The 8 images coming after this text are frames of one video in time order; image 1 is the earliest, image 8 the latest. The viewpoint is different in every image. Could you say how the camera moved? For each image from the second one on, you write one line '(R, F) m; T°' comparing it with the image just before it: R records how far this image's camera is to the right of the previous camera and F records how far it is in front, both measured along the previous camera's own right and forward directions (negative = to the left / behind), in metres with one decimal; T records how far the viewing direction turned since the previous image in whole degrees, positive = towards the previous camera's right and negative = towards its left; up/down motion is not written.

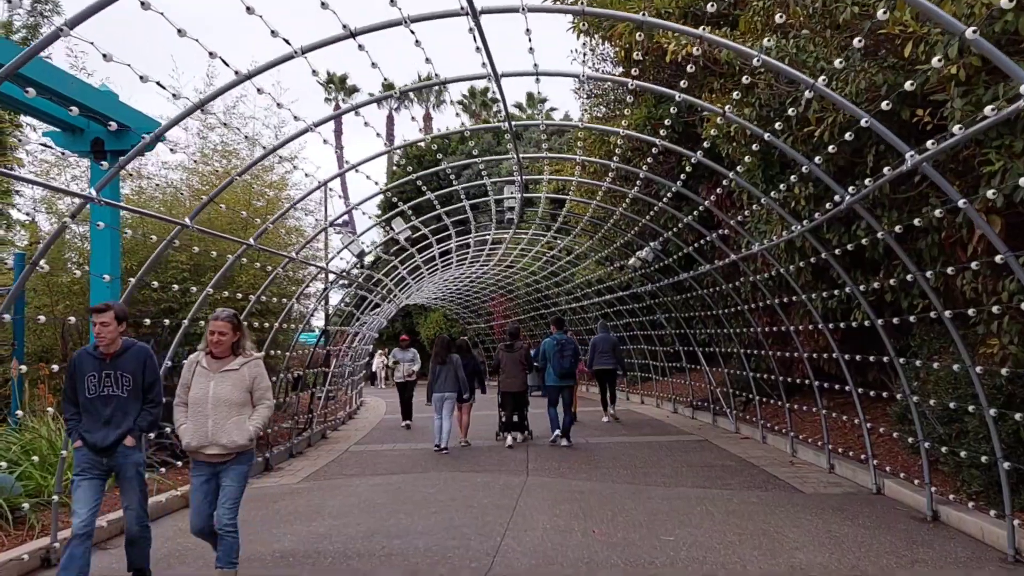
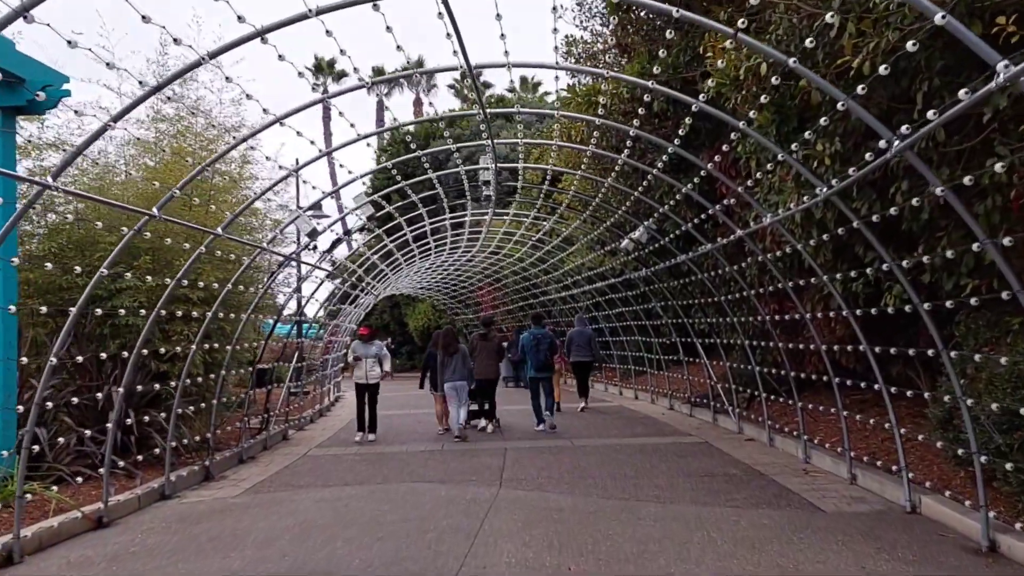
(+0.3, +1.4) m; 0°
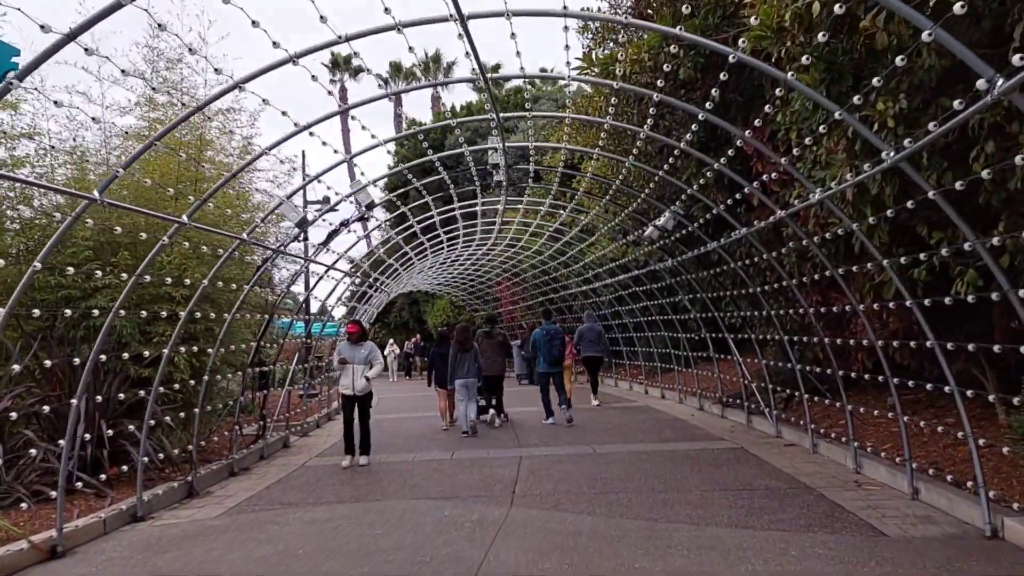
(+0.1, +1.0) m; -2°
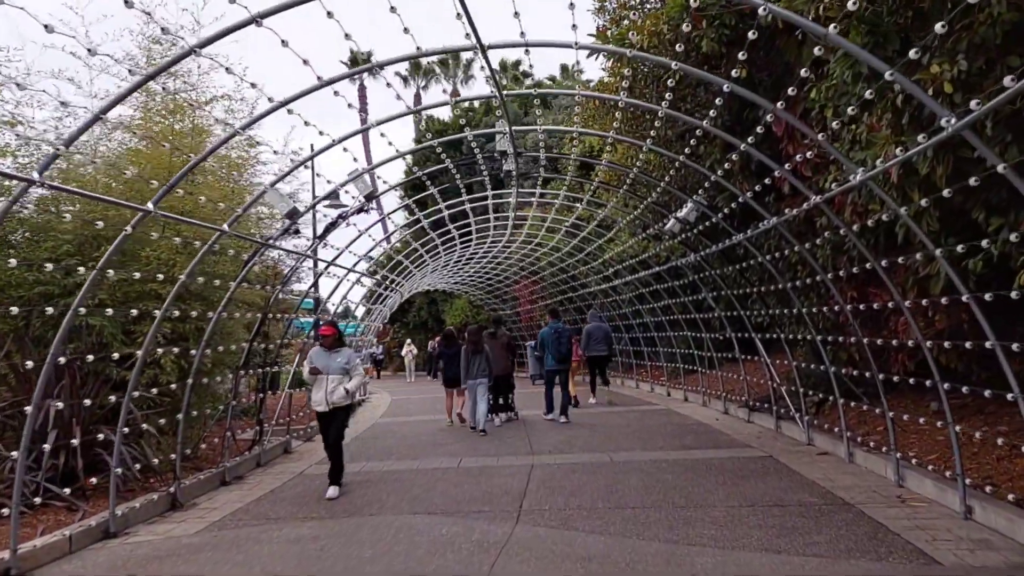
(+0.1, +0.7) m; -1°
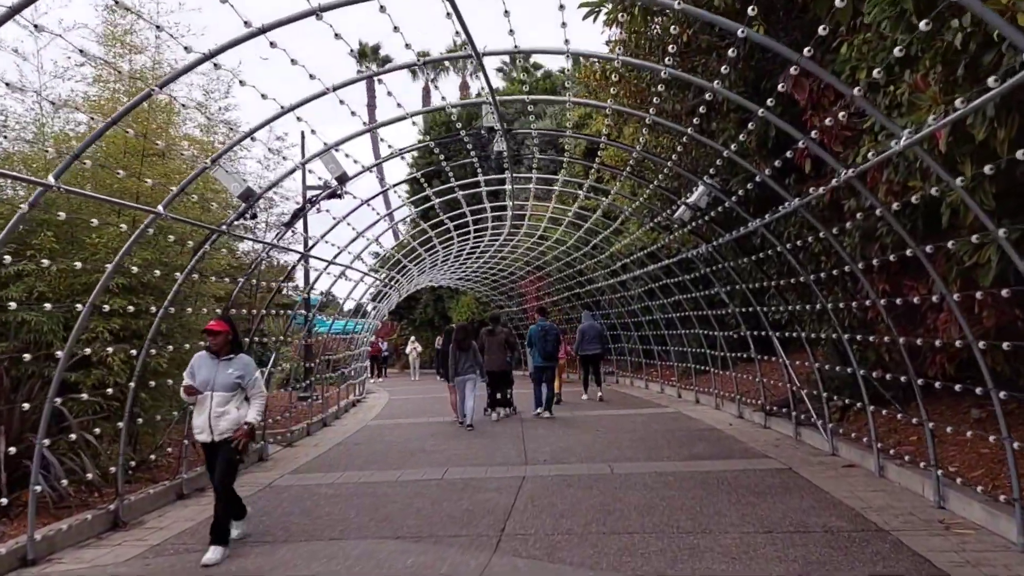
(+0.2, +1.0) m; -1°
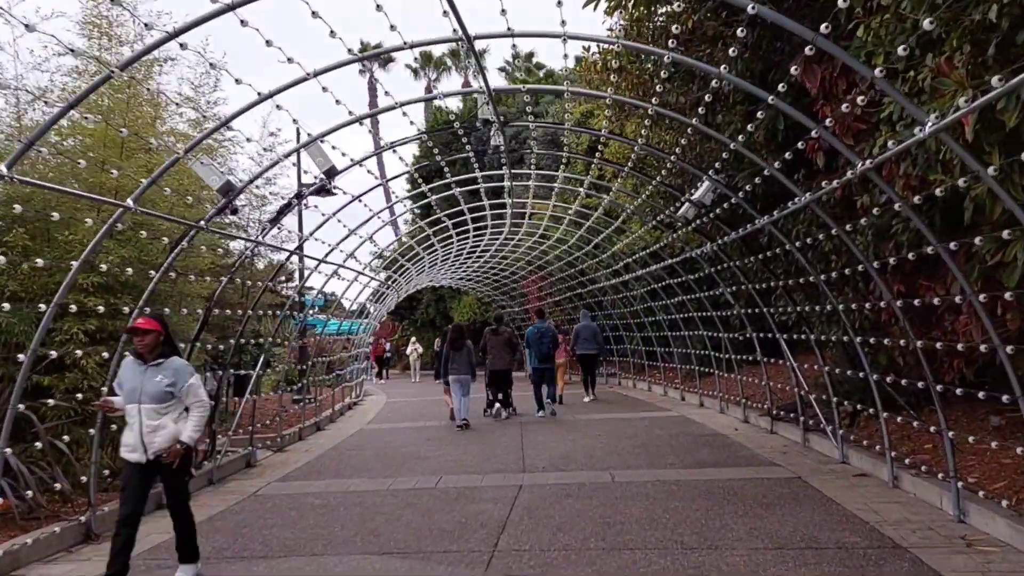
(+0.1, +0.4) m; 0°
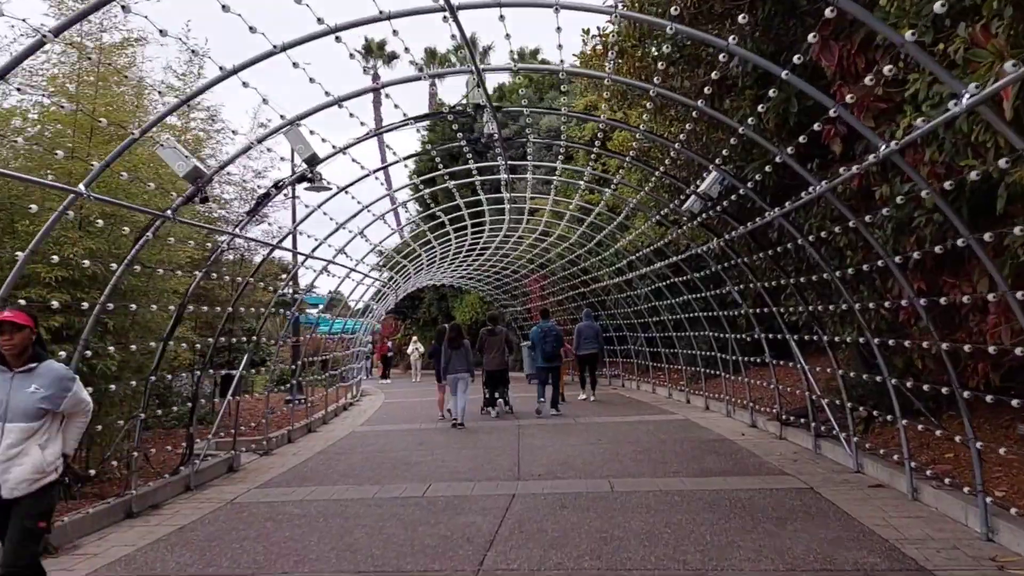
(+0.1, +0.5) m; 0°
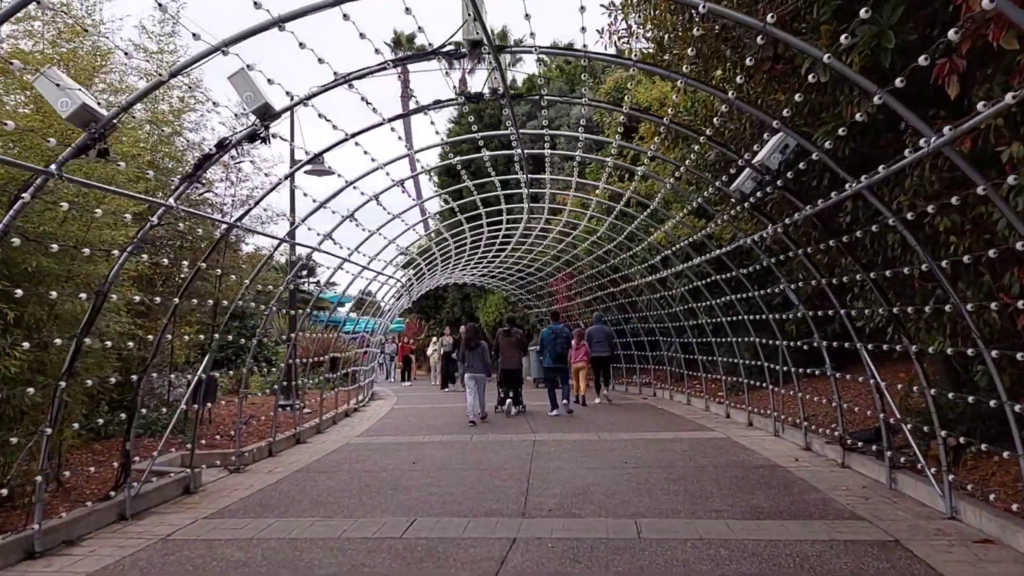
(+0.2, +1.7) m; -2°
